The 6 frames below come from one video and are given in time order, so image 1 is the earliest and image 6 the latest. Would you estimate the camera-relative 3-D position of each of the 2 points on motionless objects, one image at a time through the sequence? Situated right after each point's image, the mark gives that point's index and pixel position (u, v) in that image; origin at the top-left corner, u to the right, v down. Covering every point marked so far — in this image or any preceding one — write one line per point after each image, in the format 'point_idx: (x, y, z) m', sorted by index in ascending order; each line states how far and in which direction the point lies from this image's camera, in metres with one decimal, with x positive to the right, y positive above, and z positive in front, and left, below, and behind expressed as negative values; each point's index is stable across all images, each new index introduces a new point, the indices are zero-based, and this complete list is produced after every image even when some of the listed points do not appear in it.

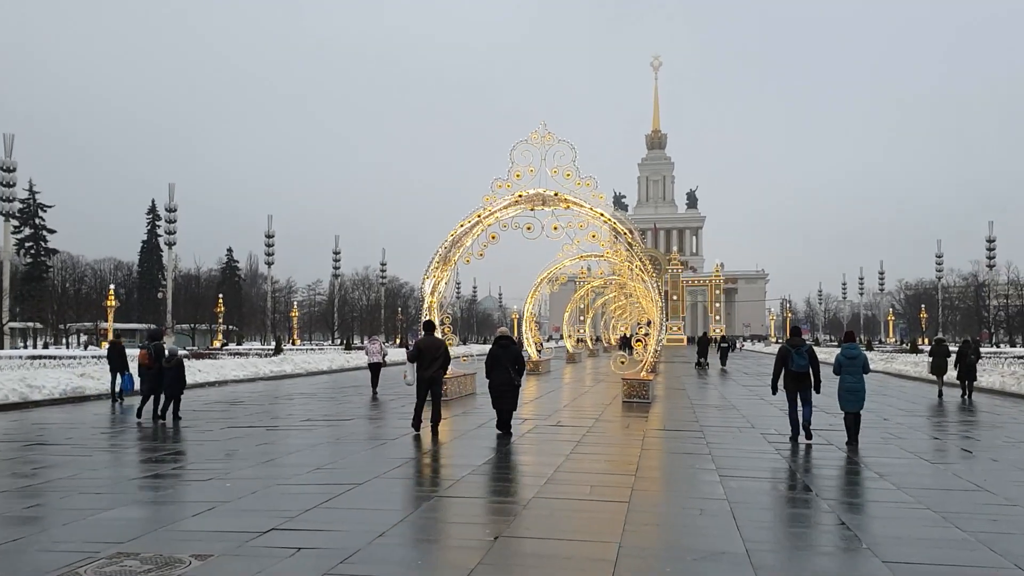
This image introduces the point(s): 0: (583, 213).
0: (+1.7, +1.8, +19.2) m
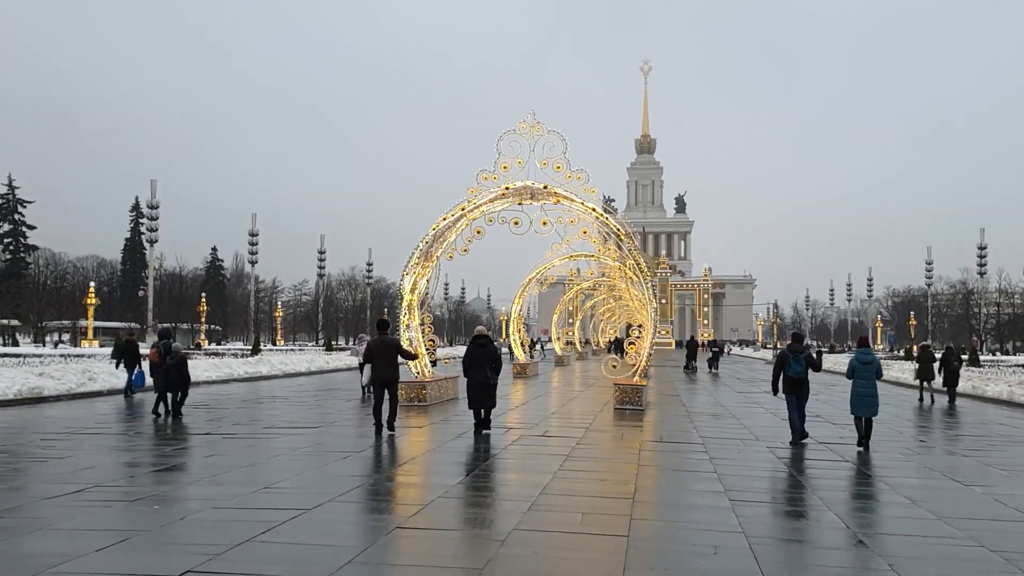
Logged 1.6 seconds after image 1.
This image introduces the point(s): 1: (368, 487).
0: (+1.4, +1.8, +18.2) m
1: (-1.4, -2.0, +8.0) m
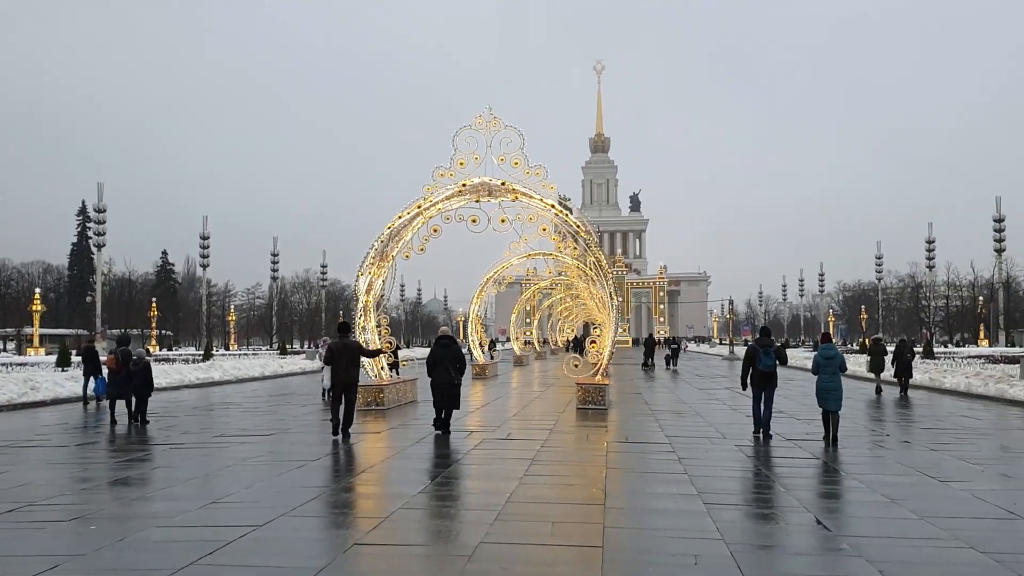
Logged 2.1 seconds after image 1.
0: (+0.4, +1.9, +17.9) m
1: (-1.7, -2.0, +7.5) m
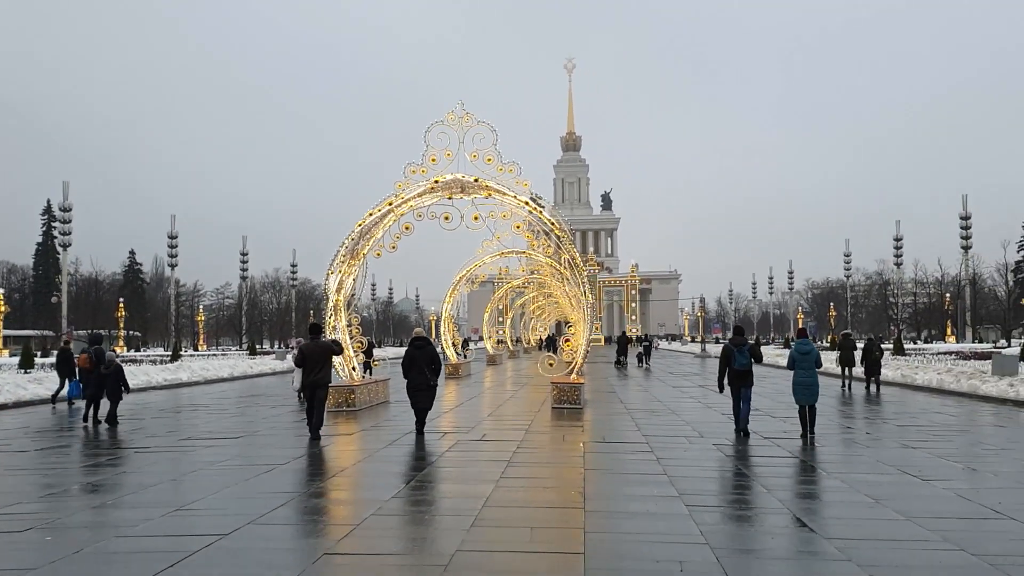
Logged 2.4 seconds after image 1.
0: (-0.1, +1.9, +17.7) m
1: (-2.0, -1.9, +7.3) m
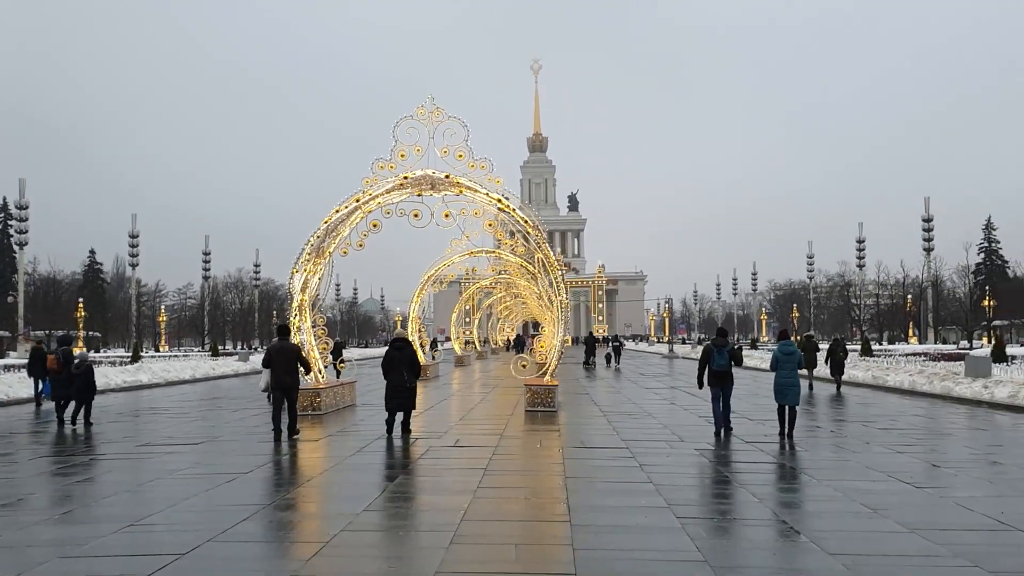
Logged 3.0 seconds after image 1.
0: (-0.8, +1.9, +17.3) m
1: (-2.1, -1.9, +6.8) m
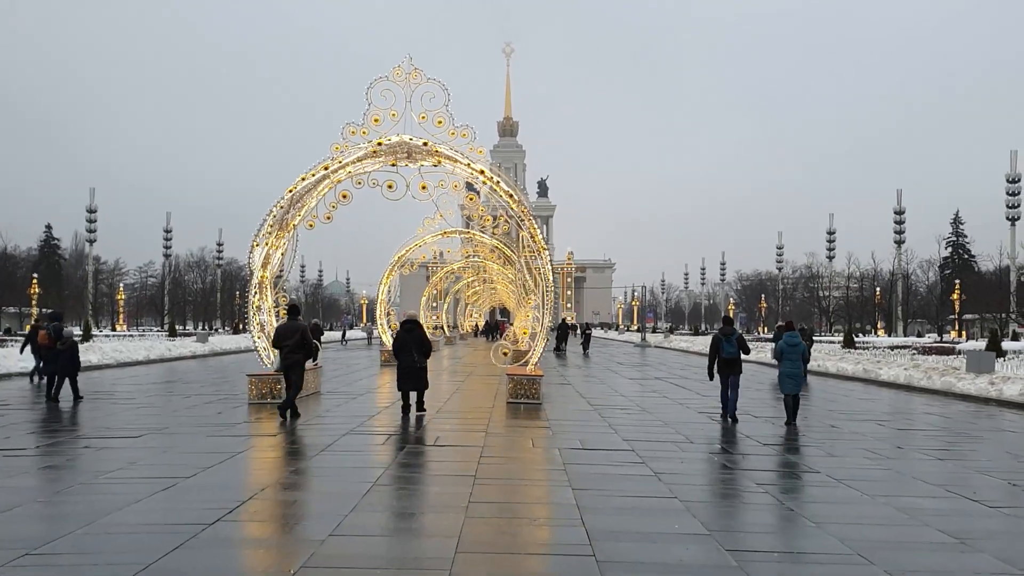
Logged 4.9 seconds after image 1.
0: (-1.1, +2.3, +15.9) m
1: (-2.1, -1.7, +5.5) m
